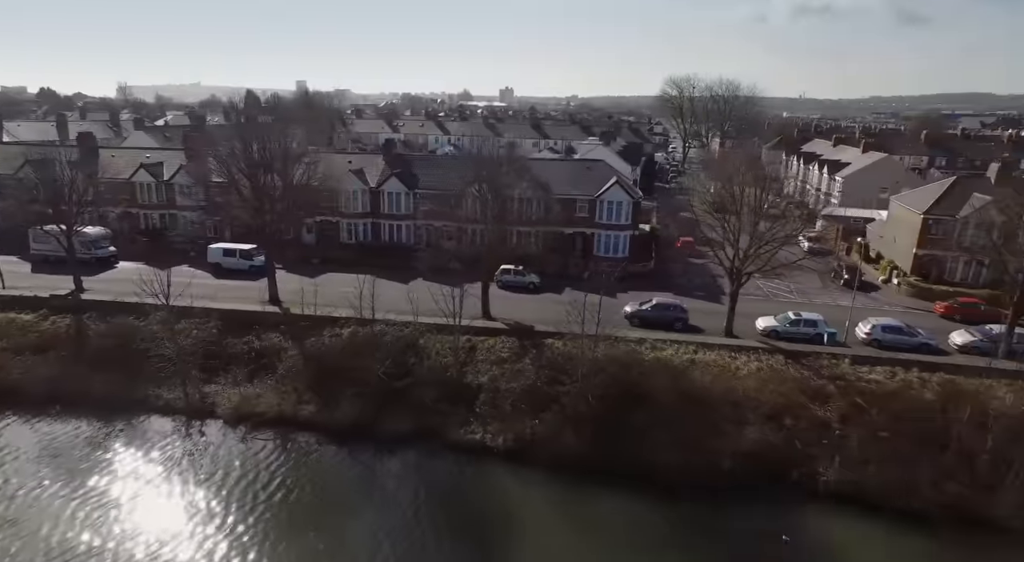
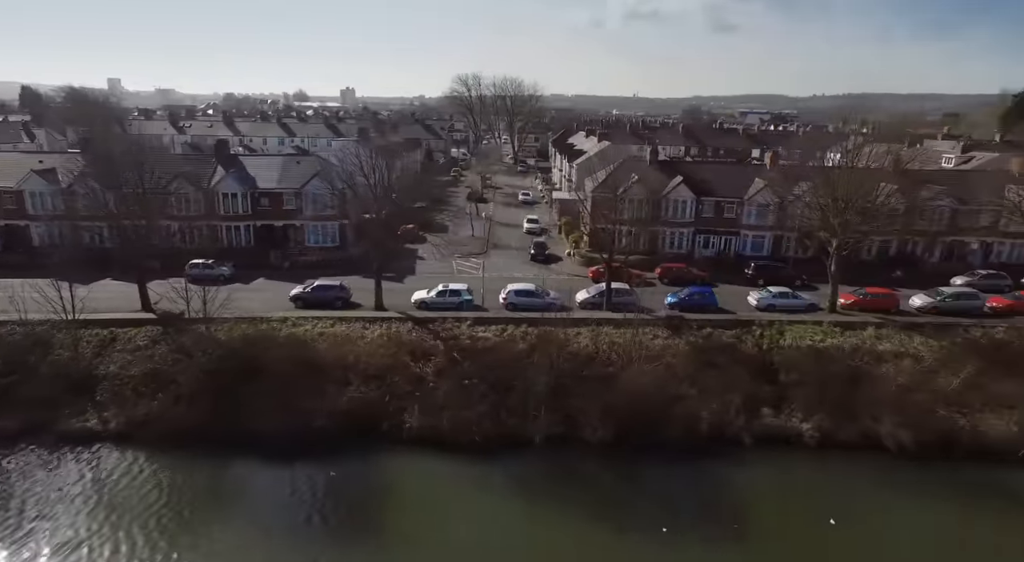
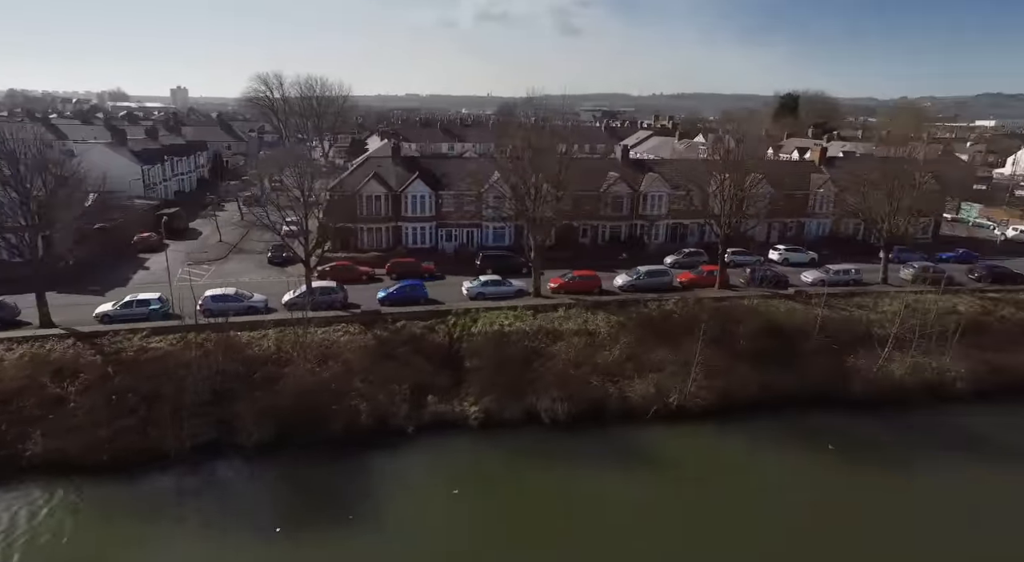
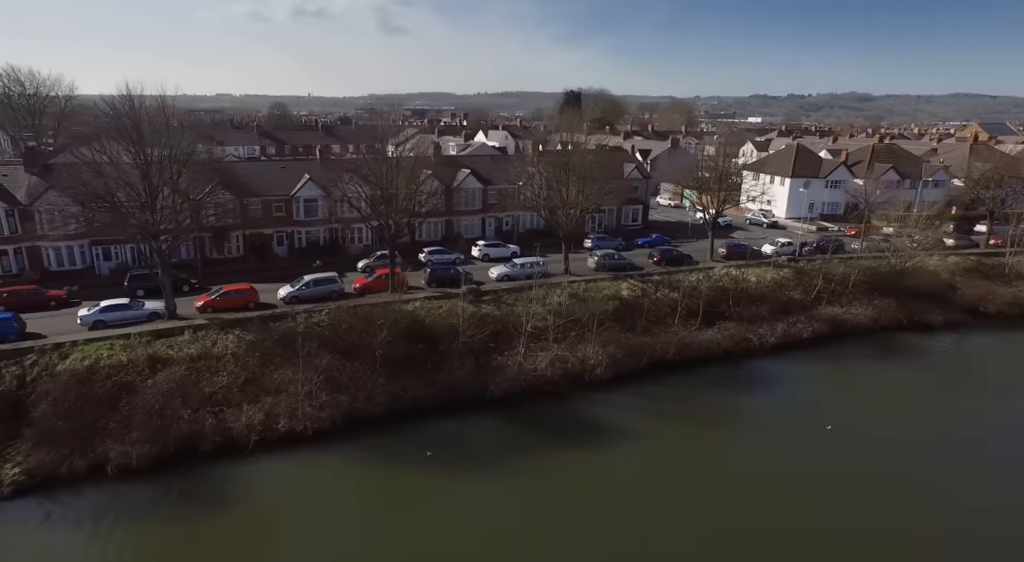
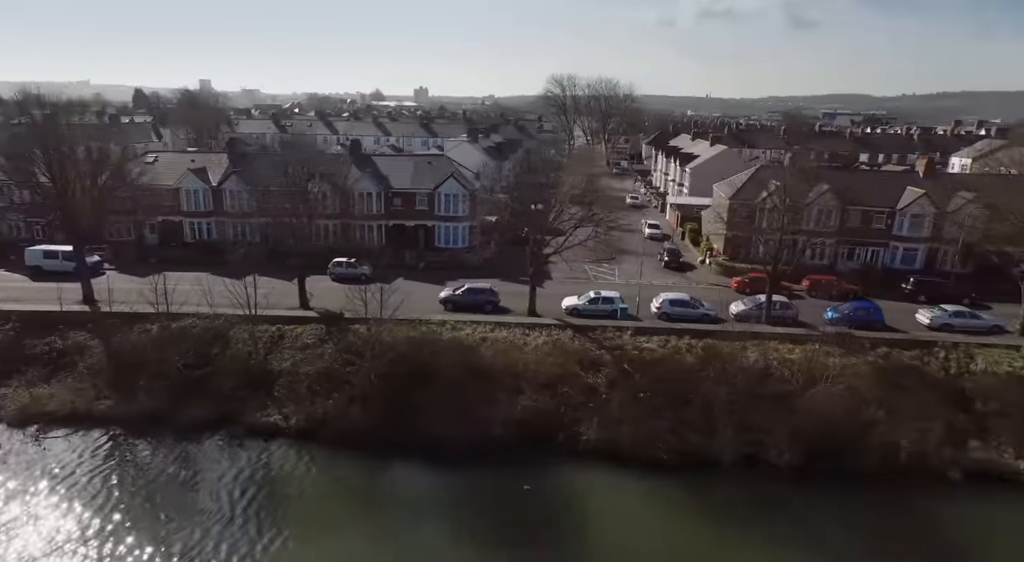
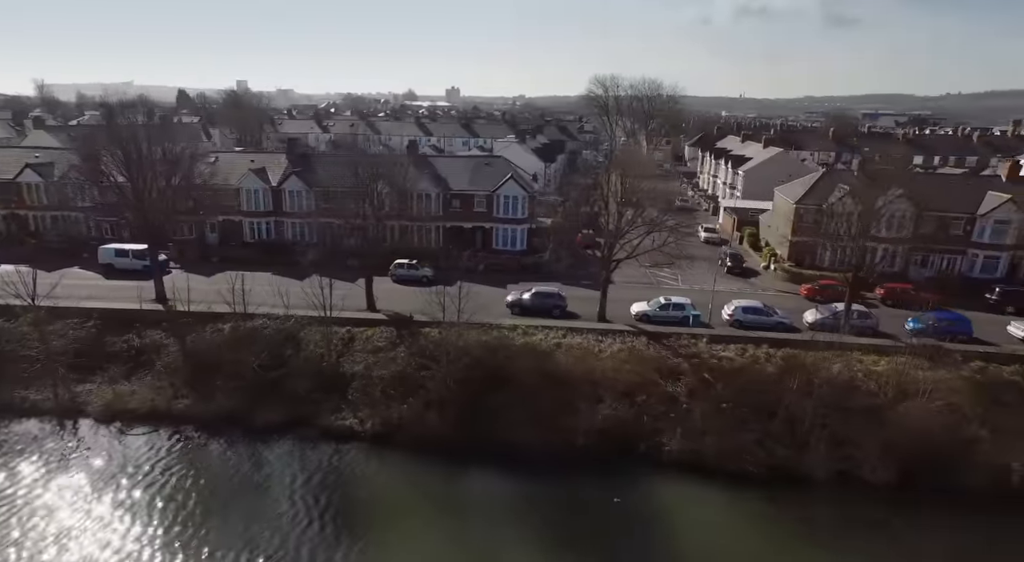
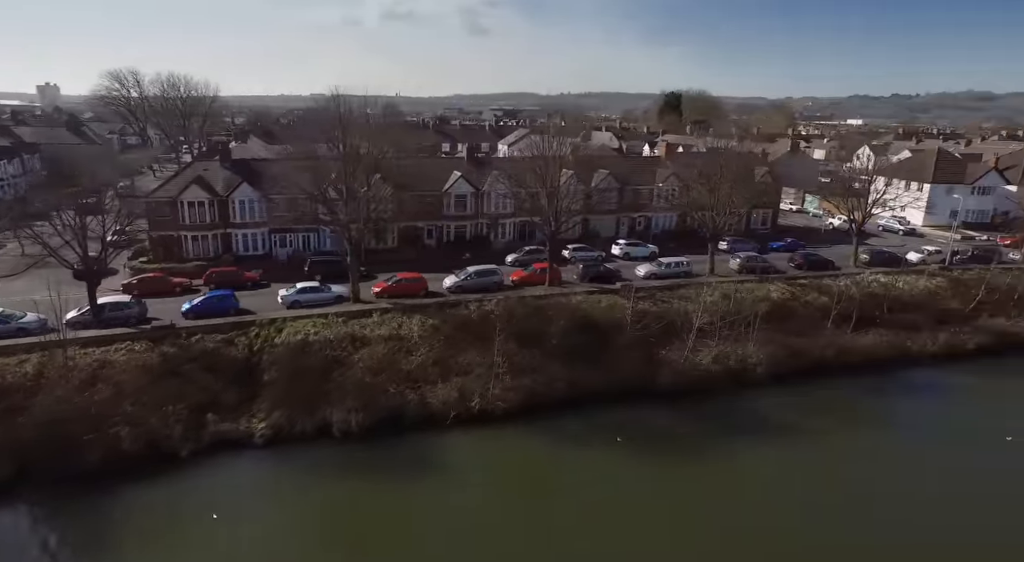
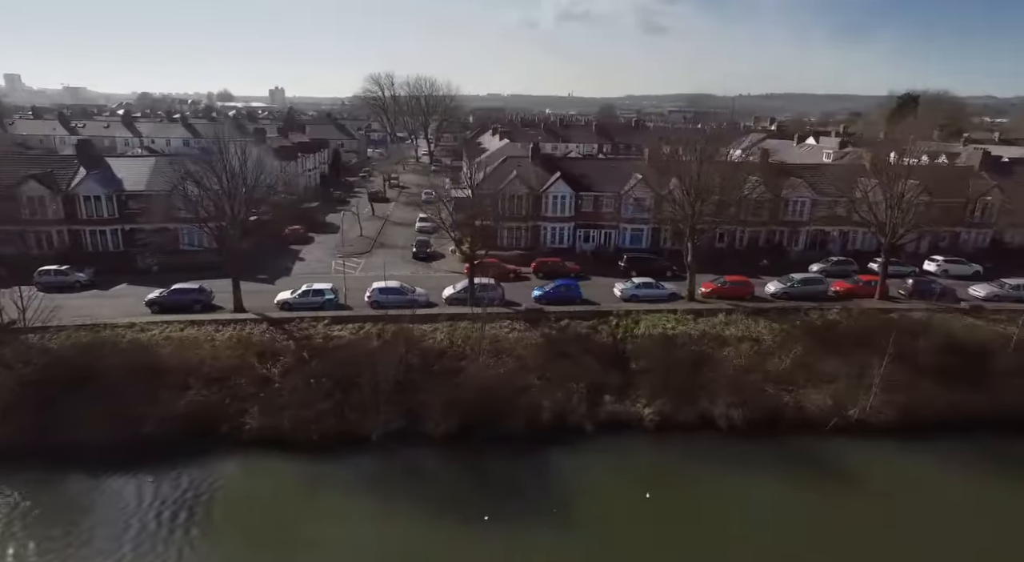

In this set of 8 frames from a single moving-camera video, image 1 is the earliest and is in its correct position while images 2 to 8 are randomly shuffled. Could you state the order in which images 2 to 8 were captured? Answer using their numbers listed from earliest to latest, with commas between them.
6, 5, 2, 8, 3, 7, 4
